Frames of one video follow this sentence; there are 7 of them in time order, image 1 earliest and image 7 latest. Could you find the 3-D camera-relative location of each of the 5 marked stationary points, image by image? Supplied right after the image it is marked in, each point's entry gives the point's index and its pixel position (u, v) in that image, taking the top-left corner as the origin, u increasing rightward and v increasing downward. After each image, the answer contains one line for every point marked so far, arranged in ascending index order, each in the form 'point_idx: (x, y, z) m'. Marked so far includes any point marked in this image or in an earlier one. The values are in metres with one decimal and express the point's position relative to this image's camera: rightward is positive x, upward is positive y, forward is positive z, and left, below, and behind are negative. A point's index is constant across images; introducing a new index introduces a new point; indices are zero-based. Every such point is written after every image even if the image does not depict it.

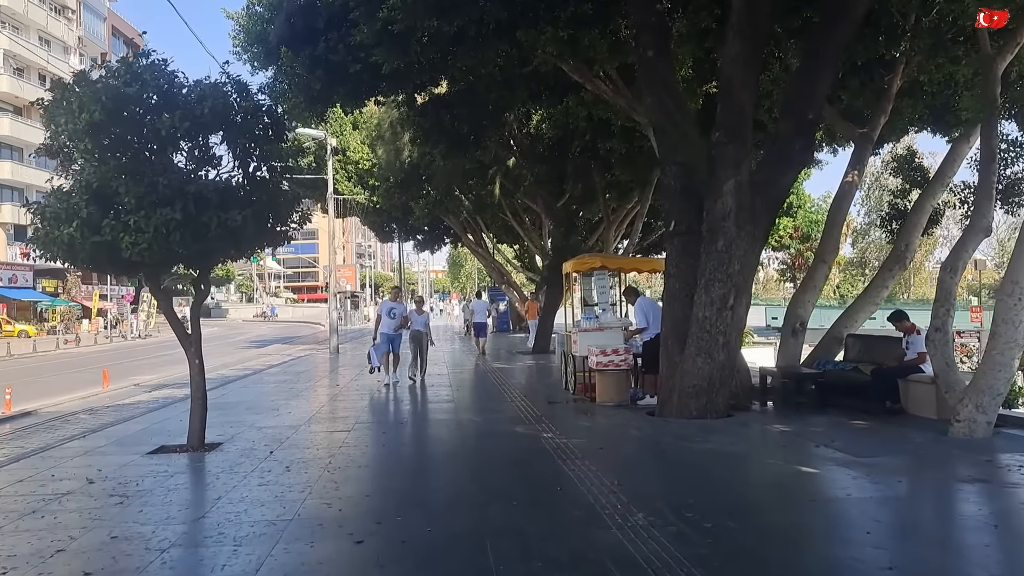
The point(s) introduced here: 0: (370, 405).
0: (-2.0, -1.7, +12.2) m
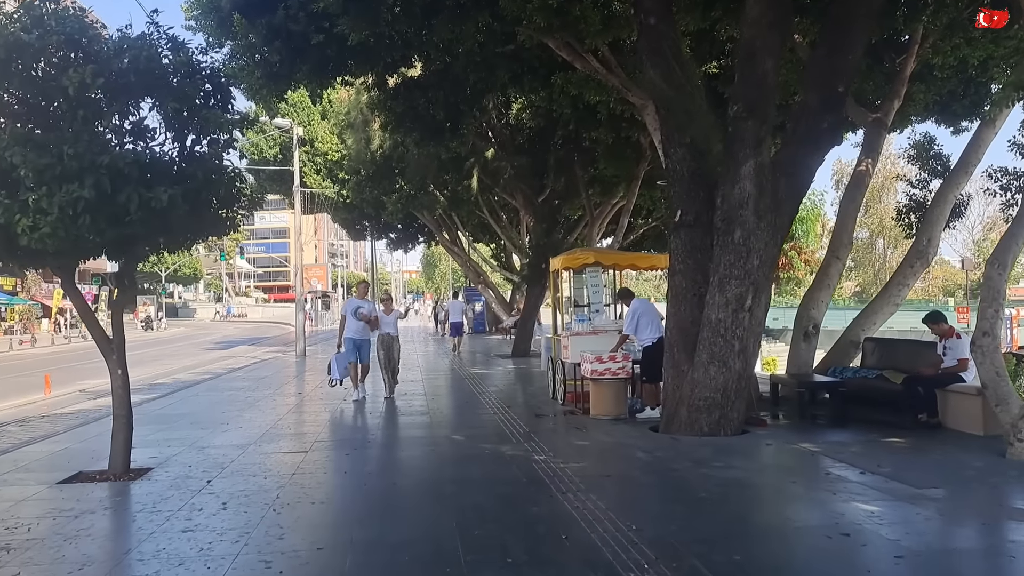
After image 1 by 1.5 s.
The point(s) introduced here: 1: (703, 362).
0: (-2.2, -1.6, +10.8) m
1: (+2.0, -0.8, +8.8) m
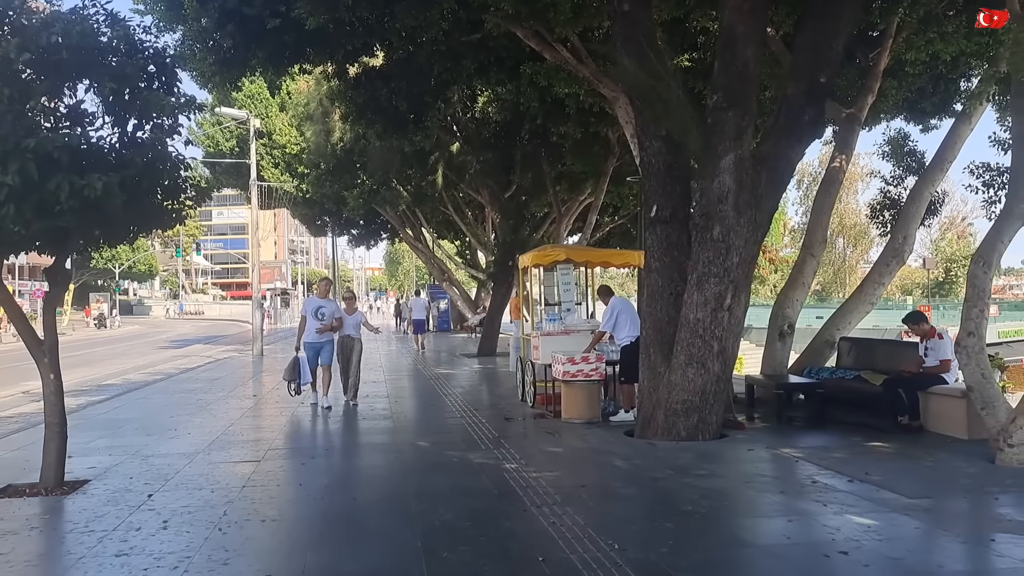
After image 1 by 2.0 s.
0: (-2.6, -1.6, +10.2) m
1: (+1.6, -0.7, +8.4) m
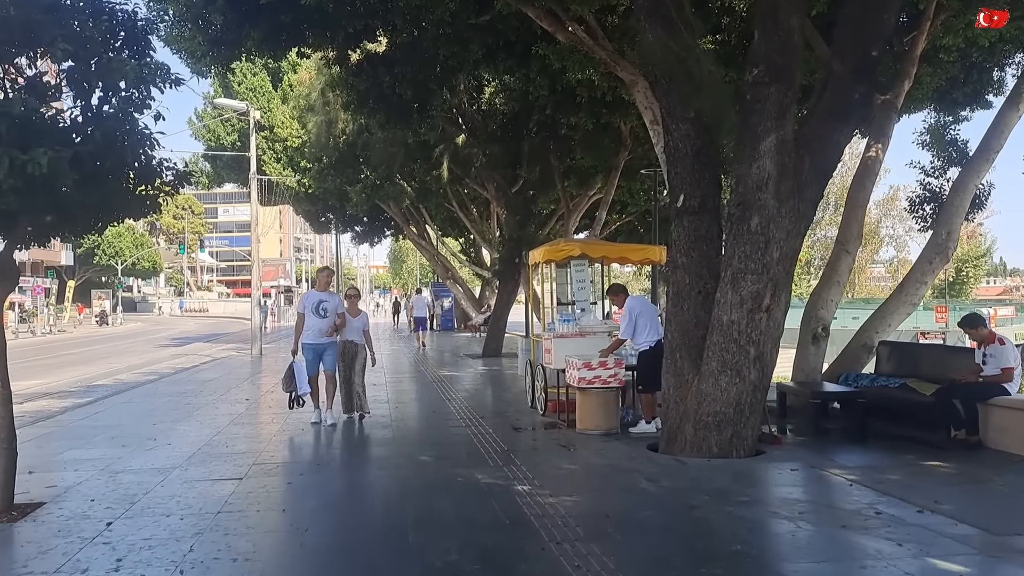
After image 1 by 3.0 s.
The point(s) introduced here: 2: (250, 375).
0: (-2.5, -1.6, +9.3) m
1: (+1.8, -0.7, +7.5) m
2: (-5.7, -1.9, +18.6) m
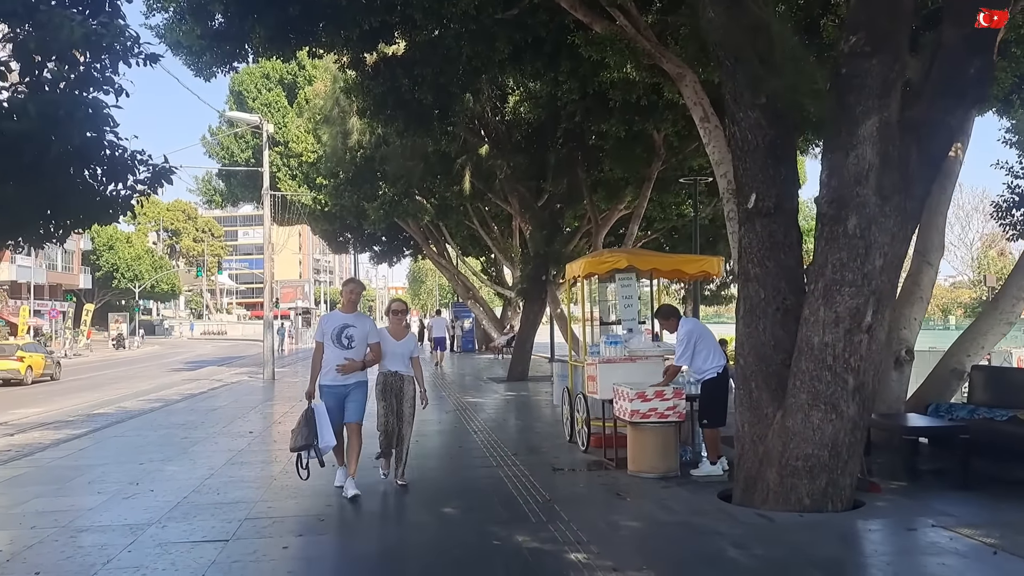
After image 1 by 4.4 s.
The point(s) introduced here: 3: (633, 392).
0: (-2.2, -1.8, +8.1) m
1: (+2.1, -0.8, +6.1) m
2: (-5.1, -2.3, +17.4) m
3: (+1.0, -0.9, +7.4) m
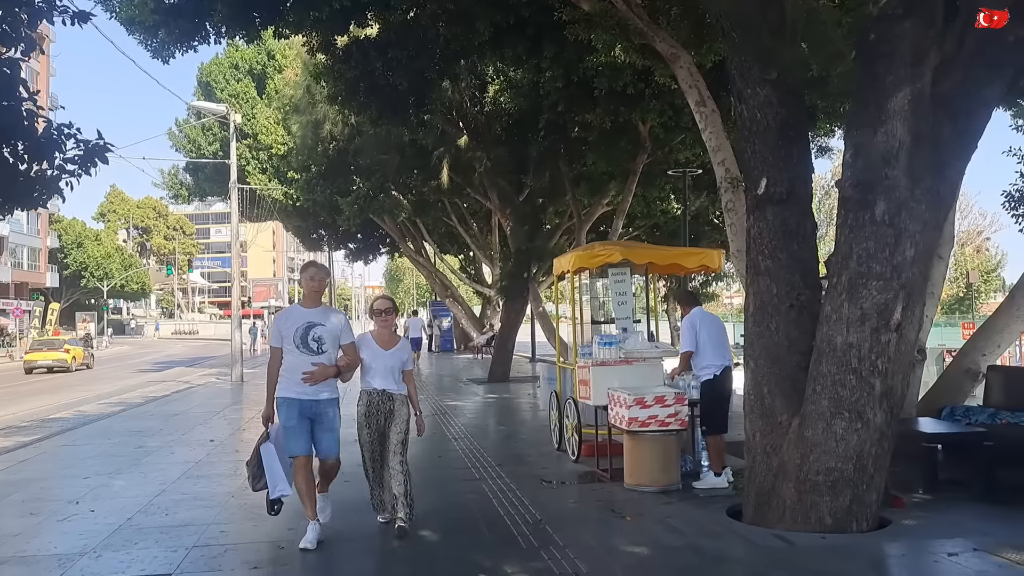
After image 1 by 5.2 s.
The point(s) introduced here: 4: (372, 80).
0: (-2.3, -1.7, +7.3) m
1: (+2.0, -0.8, +5.5) m
2: (-5.5, -2.3, +16.5) m
3: (+0.9, -0.9, +6.7) m
4: (-2.2, +3.2, +13.2) m
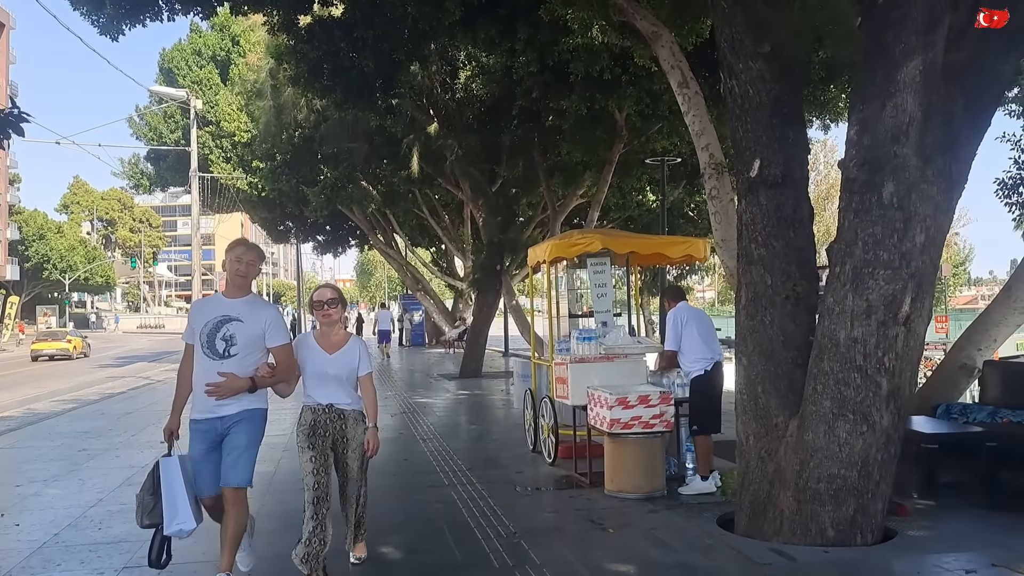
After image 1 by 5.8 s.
0: (-2.5, -1.6, +6.7) m
1: (+1.8, -0.7, +5.0) m
2: (-6.0, -2.1, +15.8) m
3: (+0.7, -0.8, +6.2) m
4: (-2.6, +3.3, +12.5) m
